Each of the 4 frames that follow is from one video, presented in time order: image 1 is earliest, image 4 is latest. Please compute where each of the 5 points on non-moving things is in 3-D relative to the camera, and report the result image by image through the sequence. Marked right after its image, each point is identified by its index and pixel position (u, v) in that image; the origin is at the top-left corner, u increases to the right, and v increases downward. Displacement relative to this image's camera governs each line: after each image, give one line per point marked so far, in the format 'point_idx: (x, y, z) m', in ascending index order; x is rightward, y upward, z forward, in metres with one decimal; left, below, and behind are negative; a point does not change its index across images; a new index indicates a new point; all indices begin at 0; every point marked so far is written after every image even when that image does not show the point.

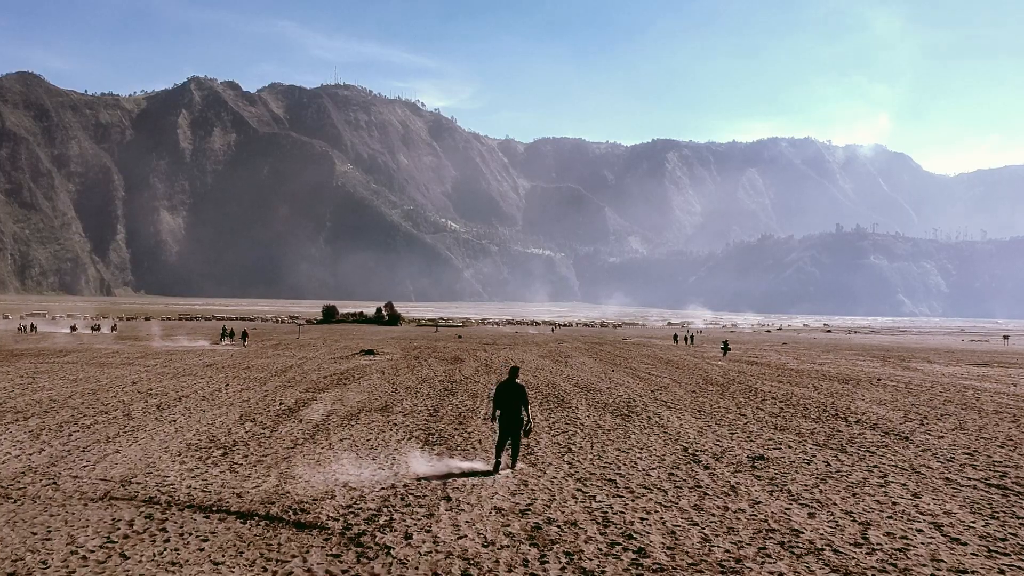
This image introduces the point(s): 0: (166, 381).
0: (-9.5, -2.5, +18.2) m
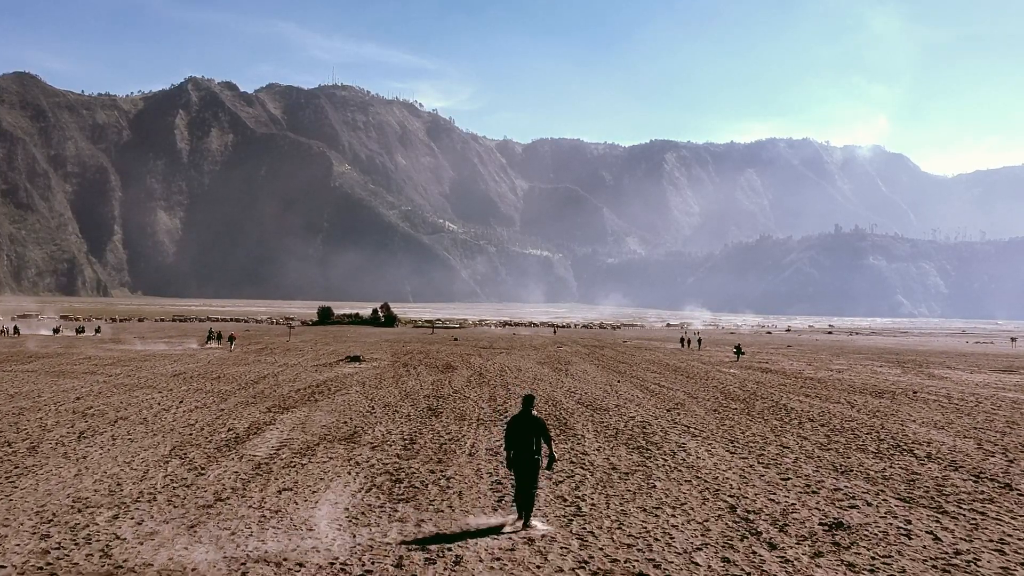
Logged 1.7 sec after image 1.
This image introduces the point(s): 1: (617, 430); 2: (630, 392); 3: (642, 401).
0: (-9.6, -2.6, +16.2) m
1: (+1.6, -2.2, +10.4) m
2: (+3.0, -2.6, +16.7) m
3: (+2.9, -2.5, +14.7) m
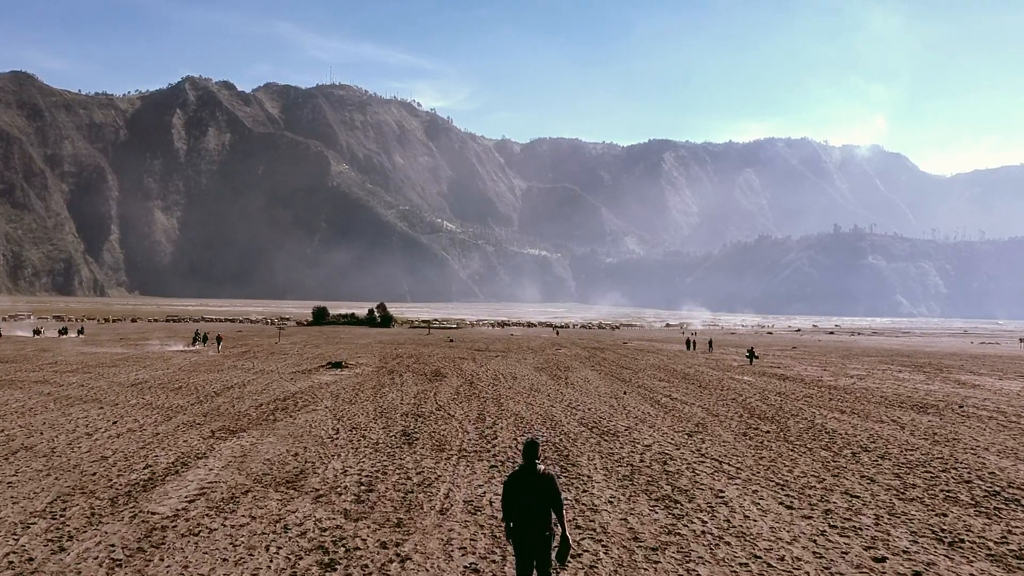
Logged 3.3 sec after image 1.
0: (-9.7, -2.6, +14.0) m
1: (+1.5, -2.2, +8.3) m
2: (+2.8, -2.6, +14.5) m
3: (+2.7, -2.5, +12.6) m
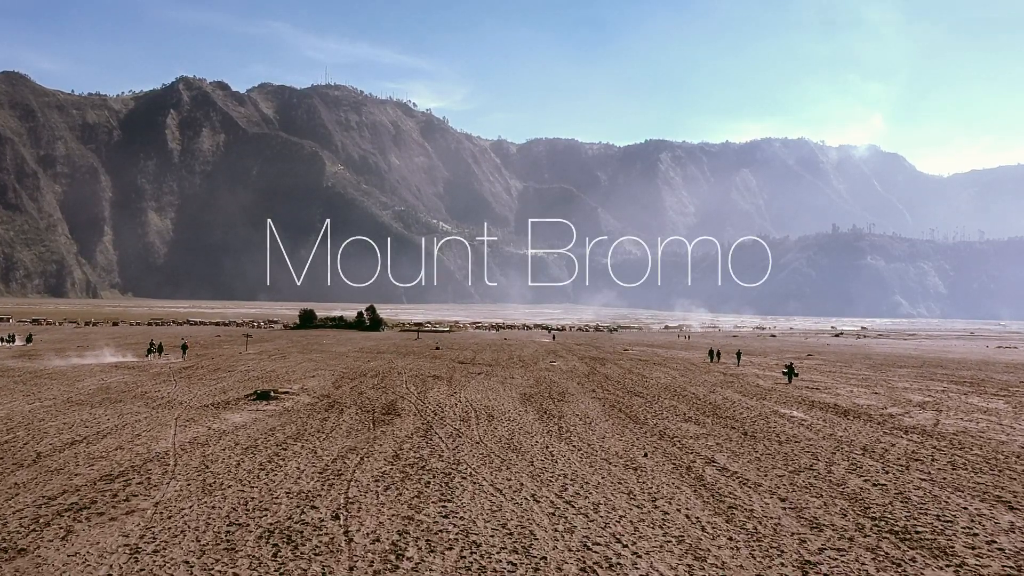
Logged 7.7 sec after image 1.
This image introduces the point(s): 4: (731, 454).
0: (-10.3, -2.8, +8.2) m
1: (+0.9, -2.4, +2.5) m
2: (+2.2, -2.8, +8.8) m
3: (+2.1, -2.7, +6.8) m
4: (+4.0, -3.0, +12.5) m
